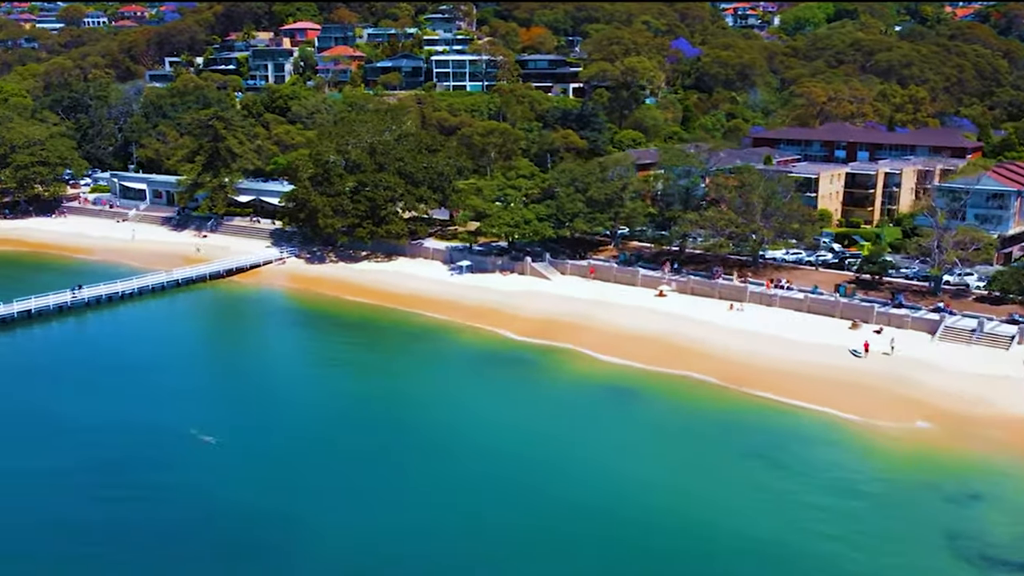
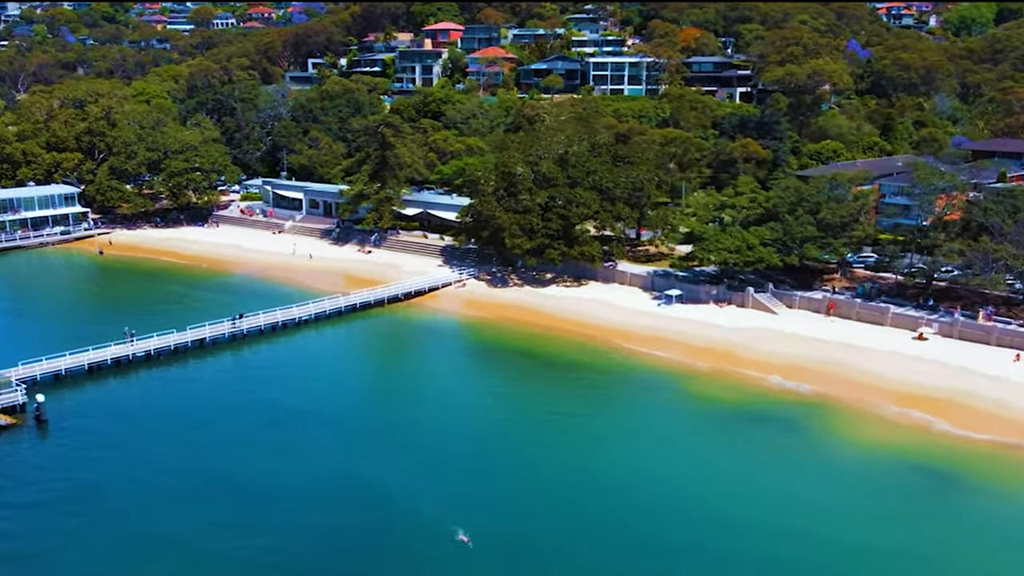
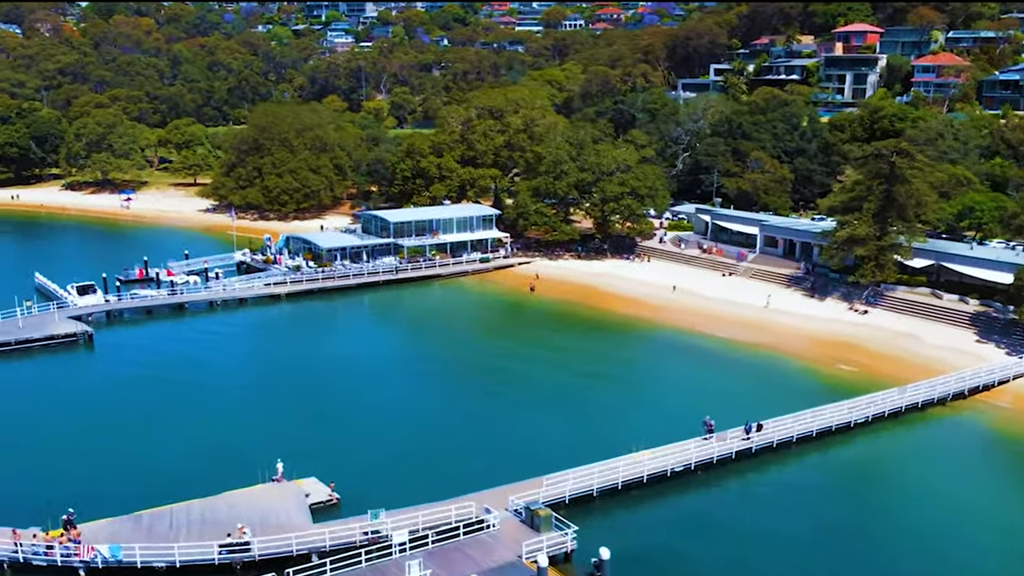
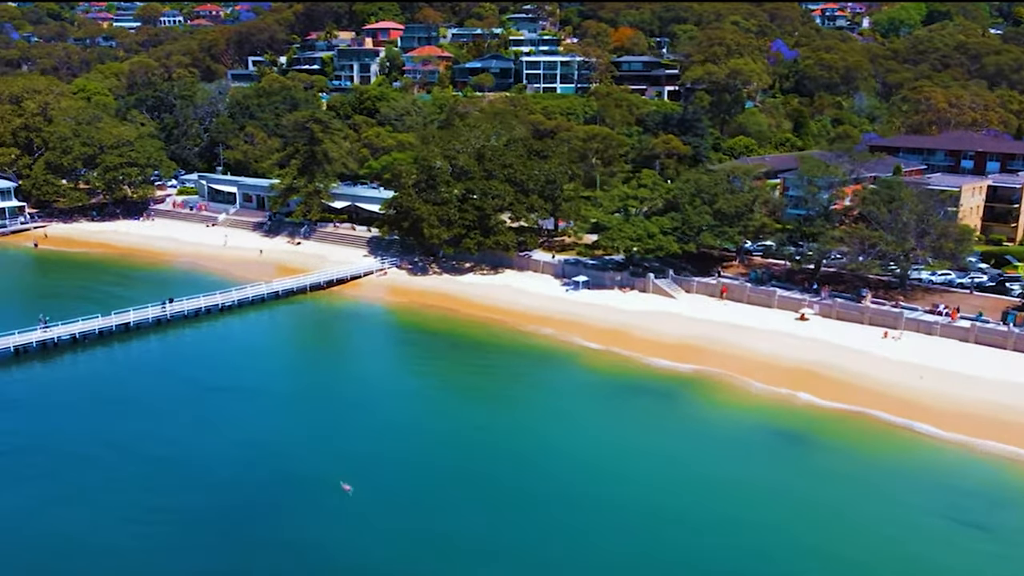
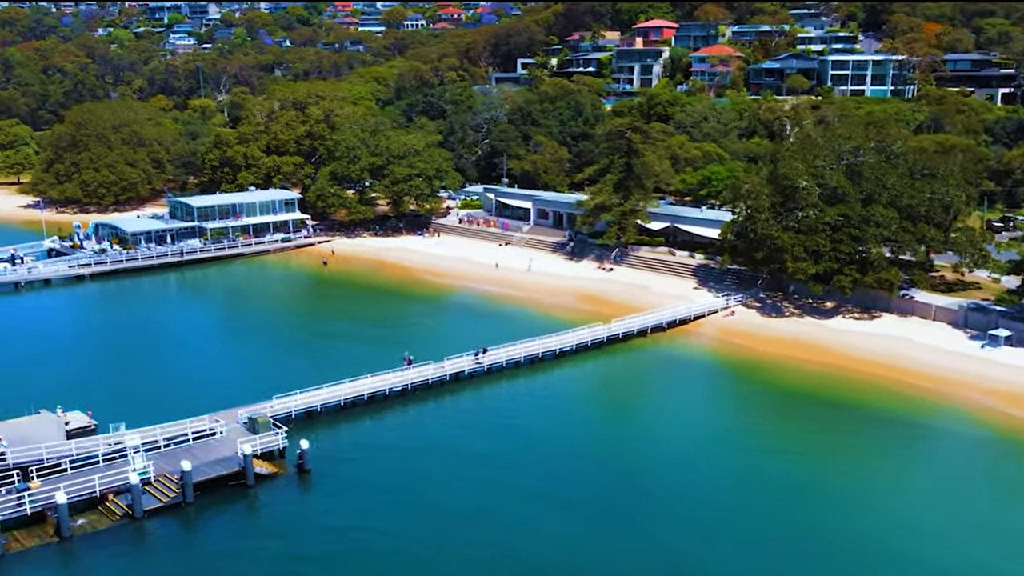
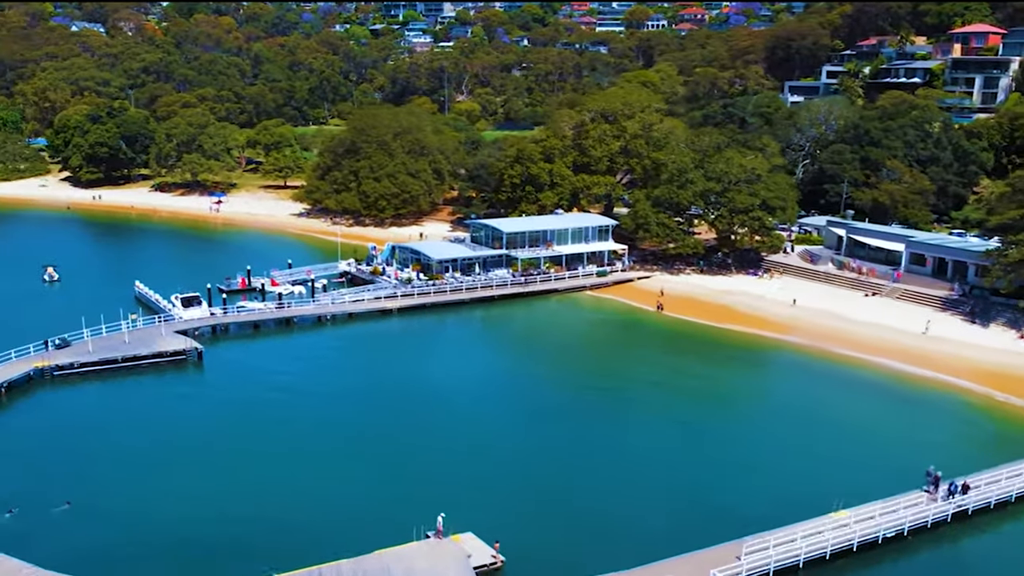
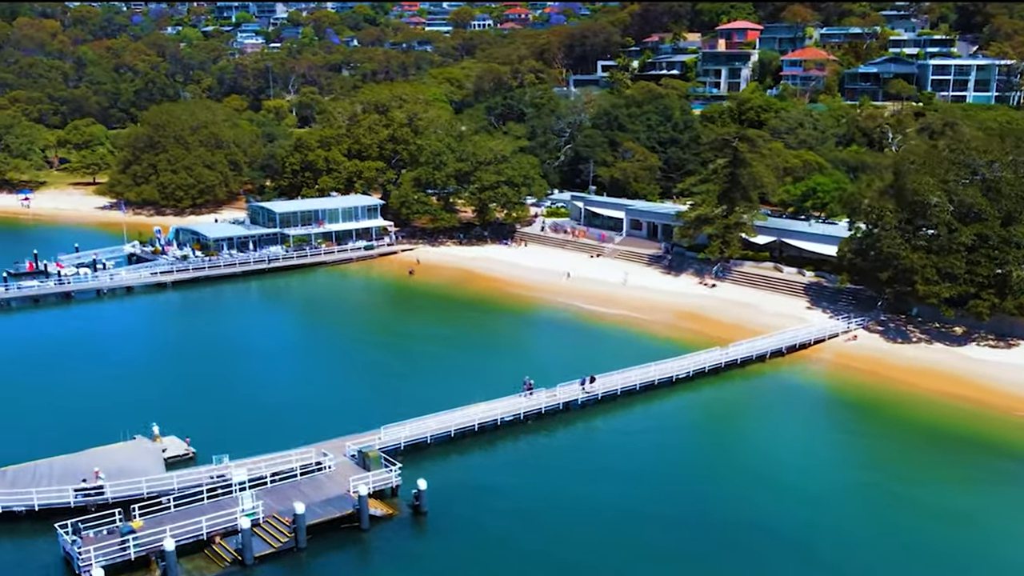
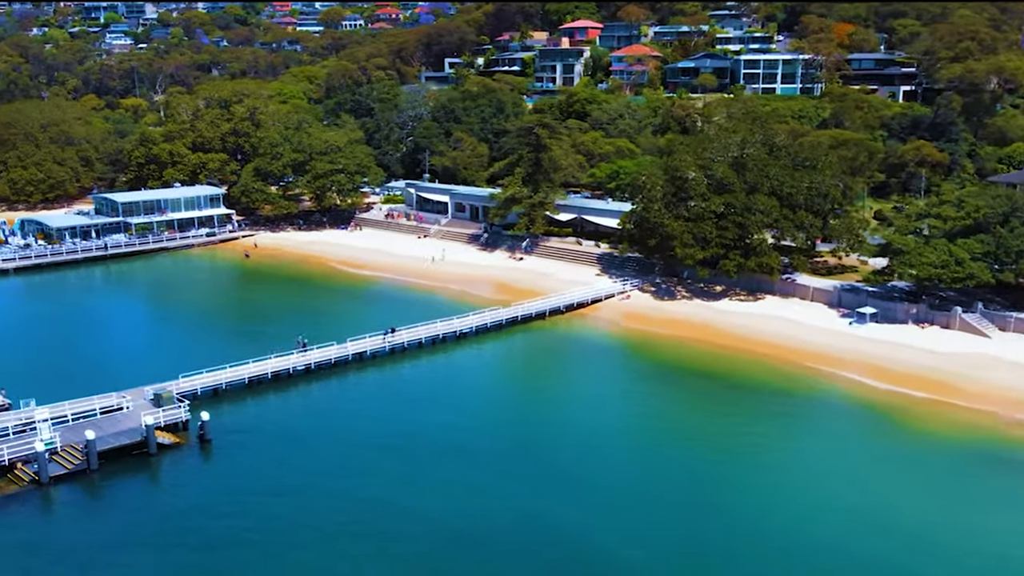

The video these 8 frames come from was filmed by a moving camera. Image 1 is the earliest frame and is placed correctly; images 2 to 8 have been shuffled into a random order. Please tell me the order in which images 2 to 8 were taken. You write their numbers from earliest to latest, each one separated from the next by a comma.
4, 2, 8, 5, 7, 3, 6
